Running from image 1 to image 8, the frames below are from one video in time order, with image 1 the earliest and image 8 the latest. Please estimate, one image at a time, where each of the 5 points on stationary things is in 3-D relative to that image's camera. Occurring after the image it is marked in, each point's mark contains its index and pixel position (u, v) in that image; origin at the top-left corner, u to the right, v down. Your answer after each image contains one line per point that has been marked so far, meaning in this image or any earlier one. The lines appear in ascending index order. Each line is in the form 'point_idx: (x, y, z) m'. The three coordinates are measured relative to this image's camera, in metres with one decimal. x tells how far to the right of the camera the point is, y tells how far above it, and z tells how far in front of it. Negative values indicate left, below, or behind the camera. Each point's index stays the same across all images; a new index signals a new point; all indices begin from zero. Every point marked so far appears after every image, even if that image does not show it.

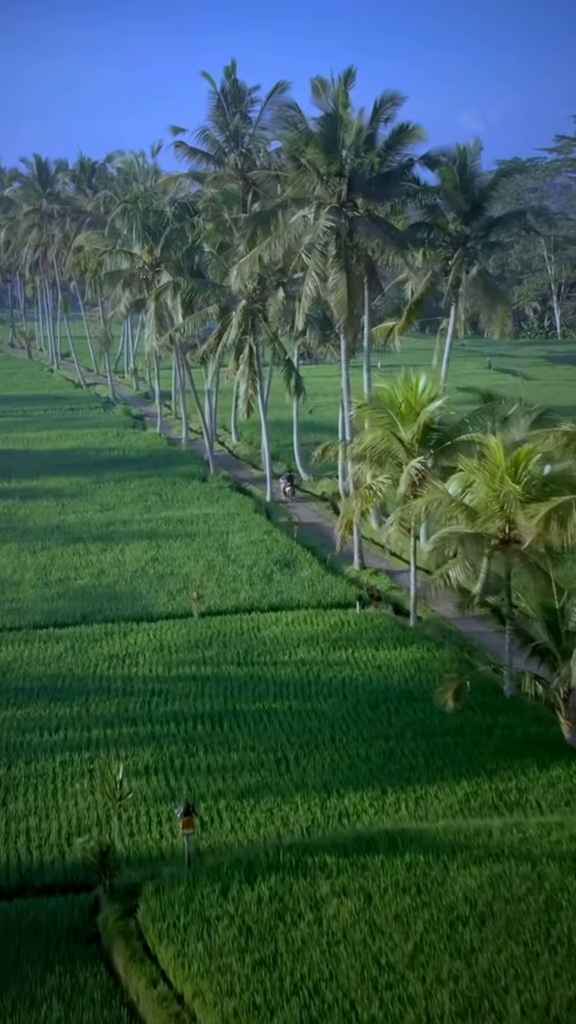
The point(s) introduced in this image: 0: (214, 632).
0: (-1.1, -1.8, +18.8) m
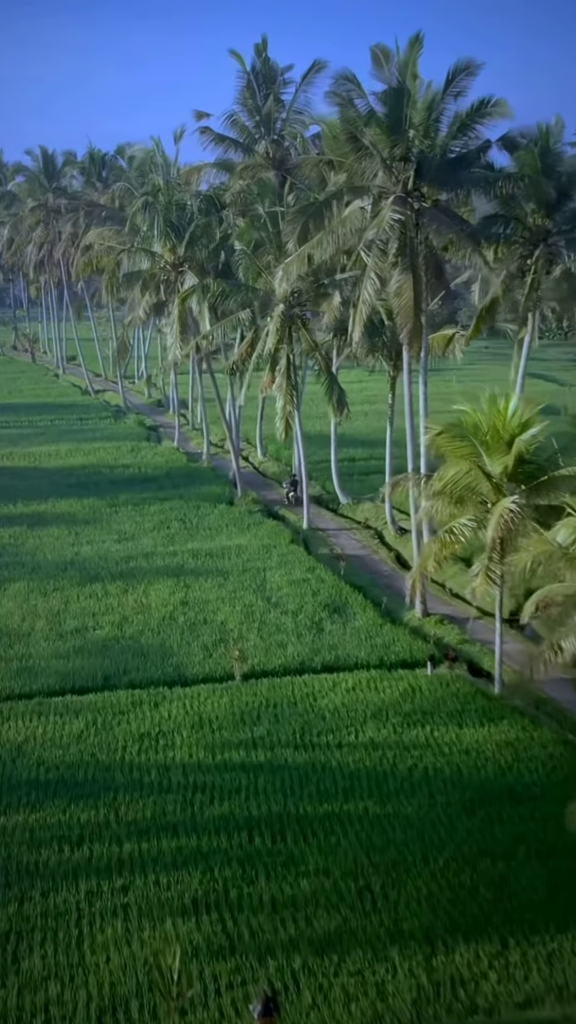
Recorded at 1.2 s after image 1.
0: (-0.3, -2.4, +15.8) m
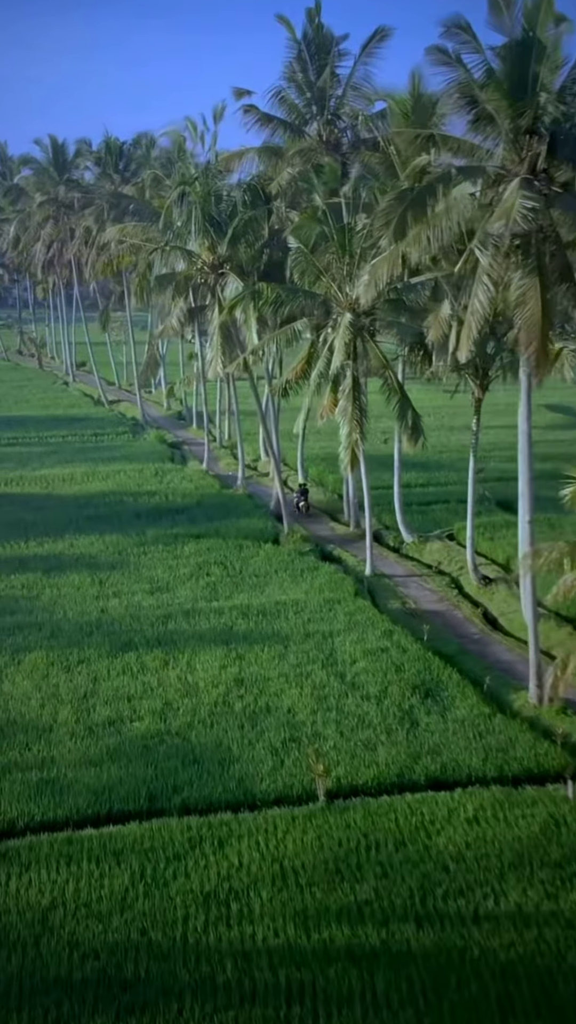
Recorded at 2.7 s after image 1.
0: (+0.7, -3.1, +12.0) m
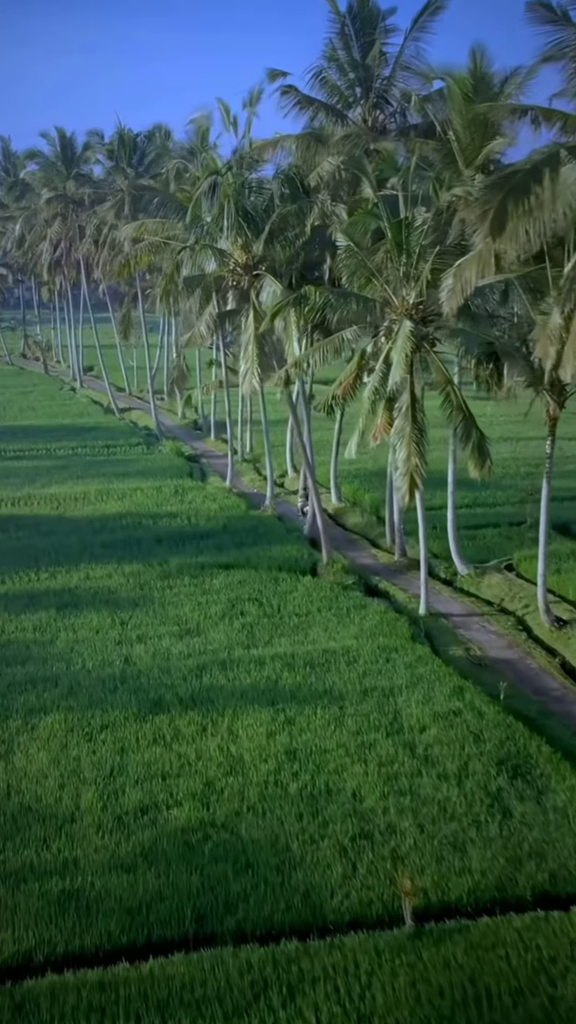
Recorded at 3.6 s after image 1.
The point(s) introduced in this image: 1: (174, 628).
0: (+1.3, -3.6, +9.6) m
1: (-1.7, -1.7, +18.8) m
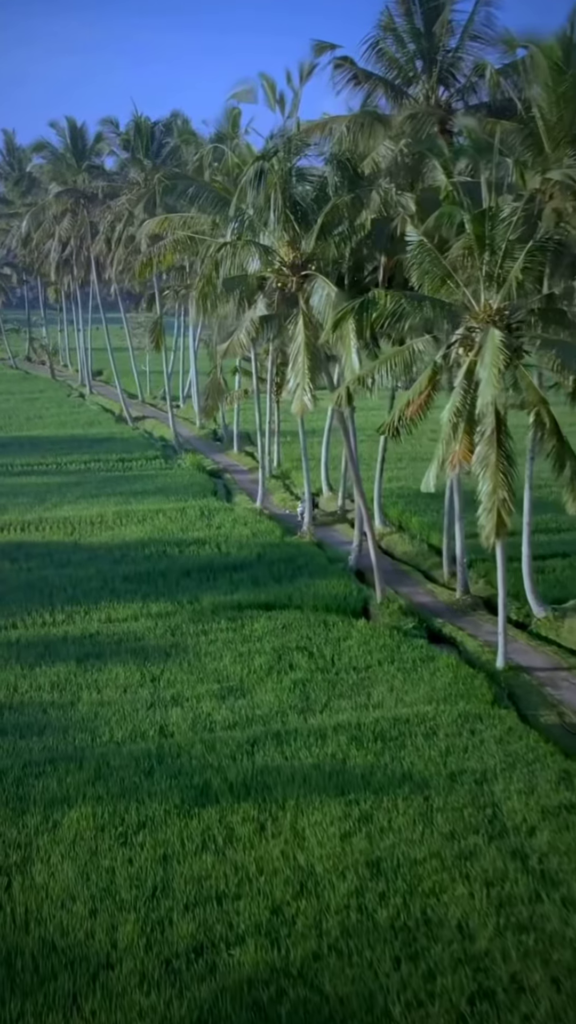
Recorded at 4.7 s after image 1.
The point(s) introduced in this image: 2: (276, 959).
0: (+2.1, -4.1, +7.0) m
1: (-0.9, -2.2, +16.1) m
2: (-0.1, -3.5, +10.0) m
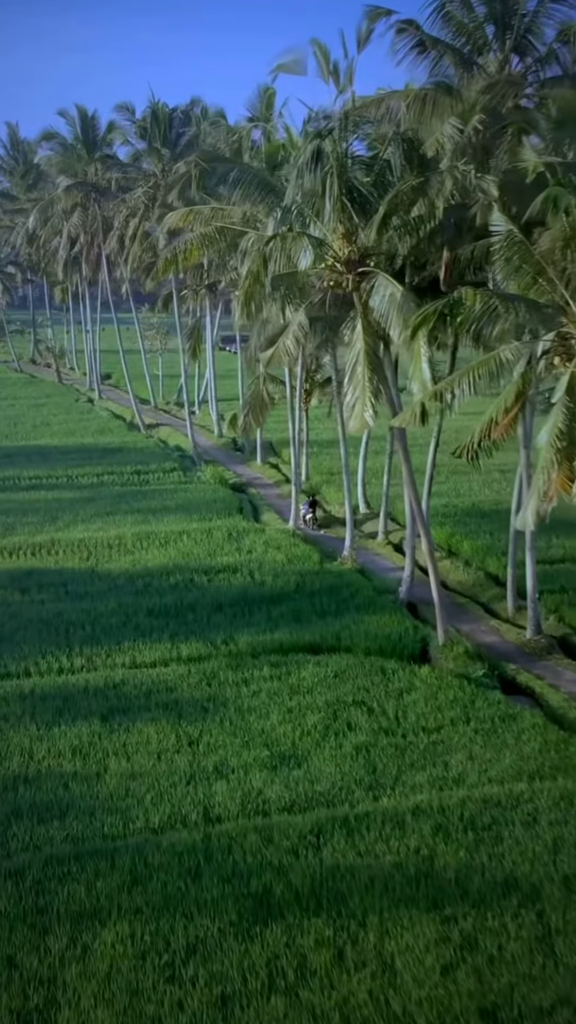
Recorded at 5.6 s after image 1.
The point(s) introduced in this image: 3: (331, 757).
0: (+2.7, -4.5, +4.6) m
1: (-0.3, -2.6, +13.8) m
2: (+0.6, -3.9, +7.6) m
3: (+0.5, -2.6, +13.7) m
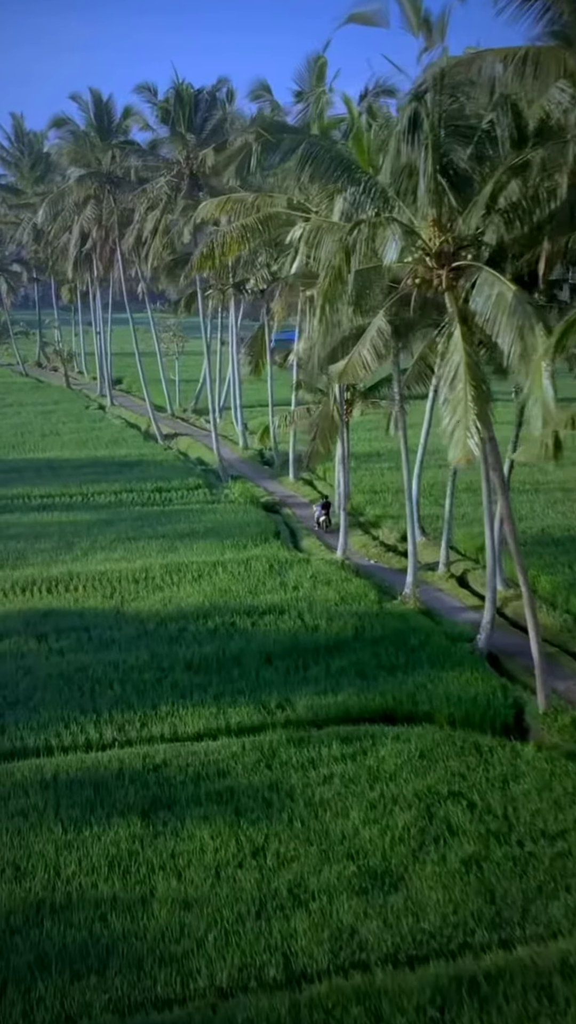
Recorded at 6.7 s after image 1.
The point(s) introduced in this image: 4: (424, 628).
0: (+3.5, -5.0, +1.8) m
1: (+0.5, -3.1, +11.0) m
2: (+1.4, -4.4, +4.8) m
3: (+1.3, -3.1, +10.9) m
4: (+1.9, -1.6, +17.8) m
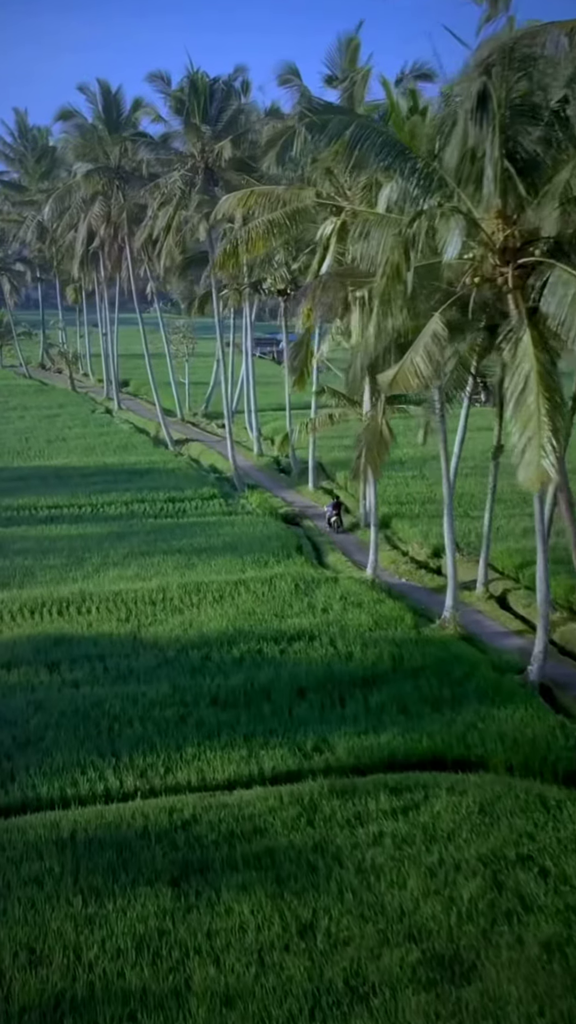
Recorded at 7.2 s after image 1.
0: (+3.9, -5.2, +0.4) m
1: (+0.9, -3.3, +9.5) m
2: (+1.8, -4.7, +3.4) m
3: (+1.7, -3.3, +9.4) m
4: (+2.3, -1.8, +16.3) m
